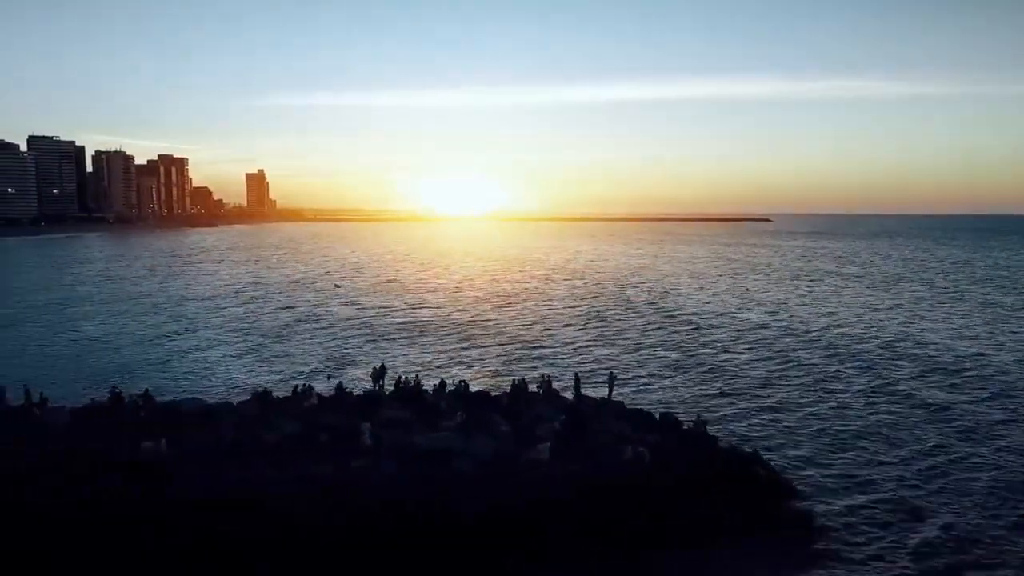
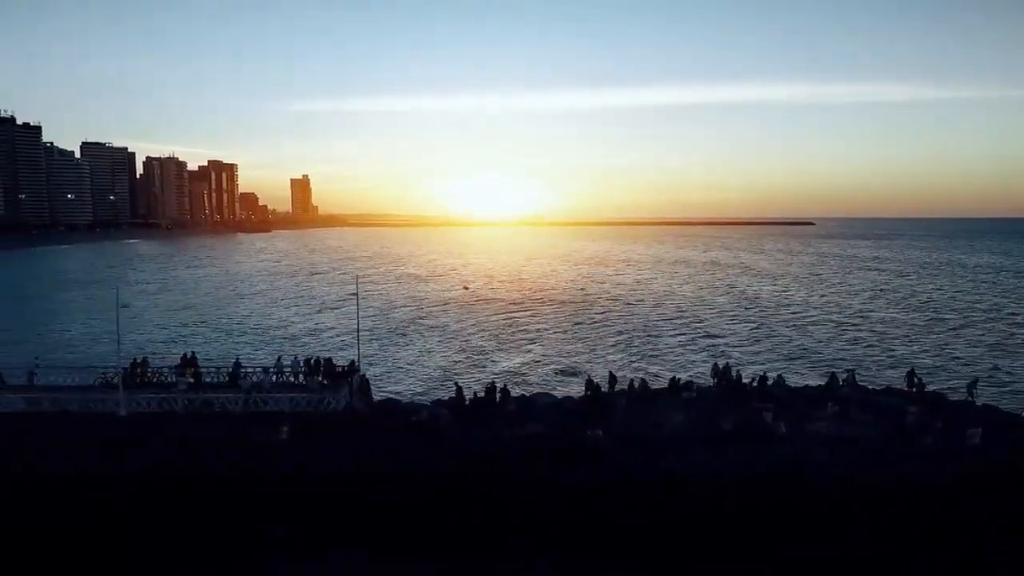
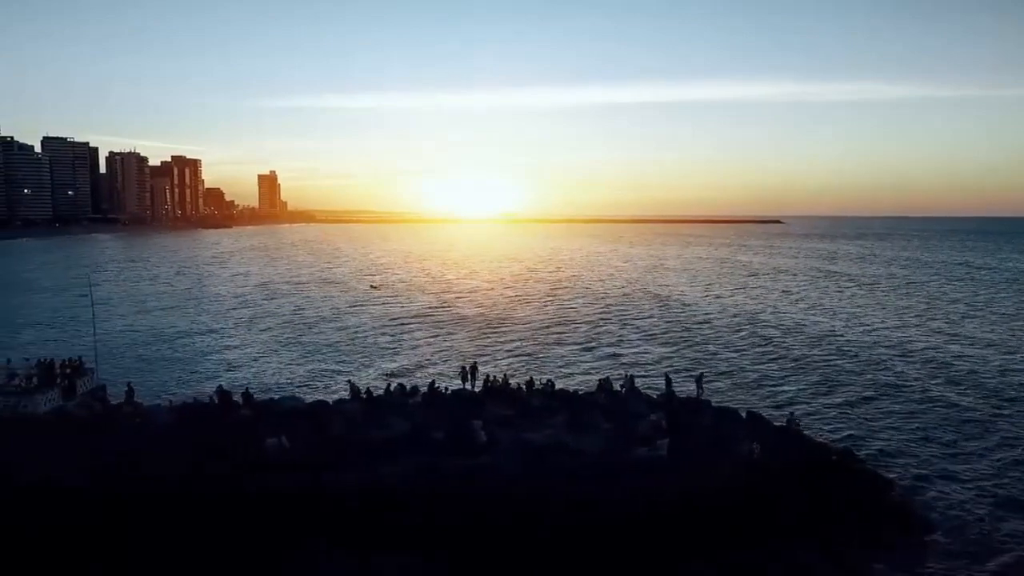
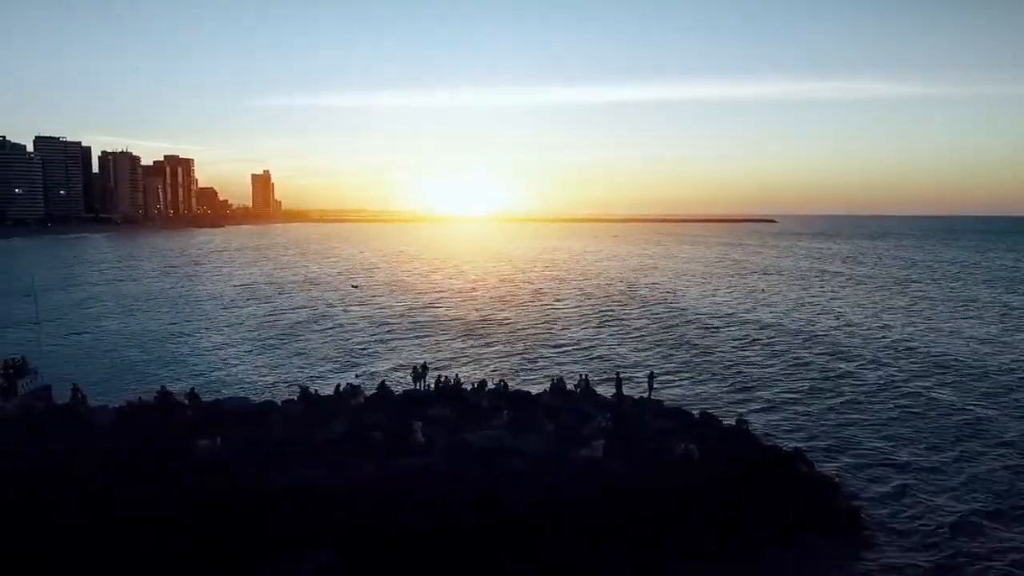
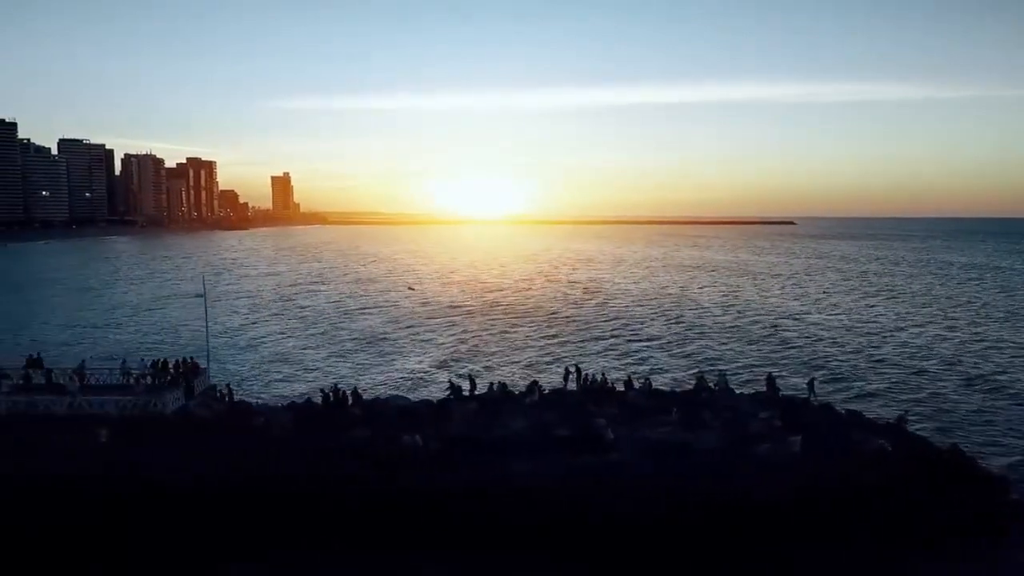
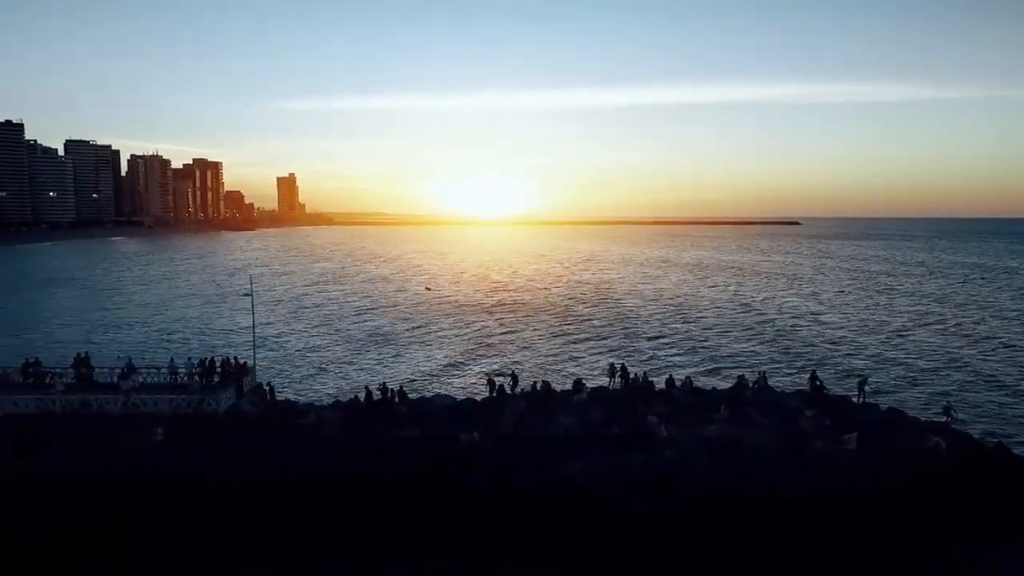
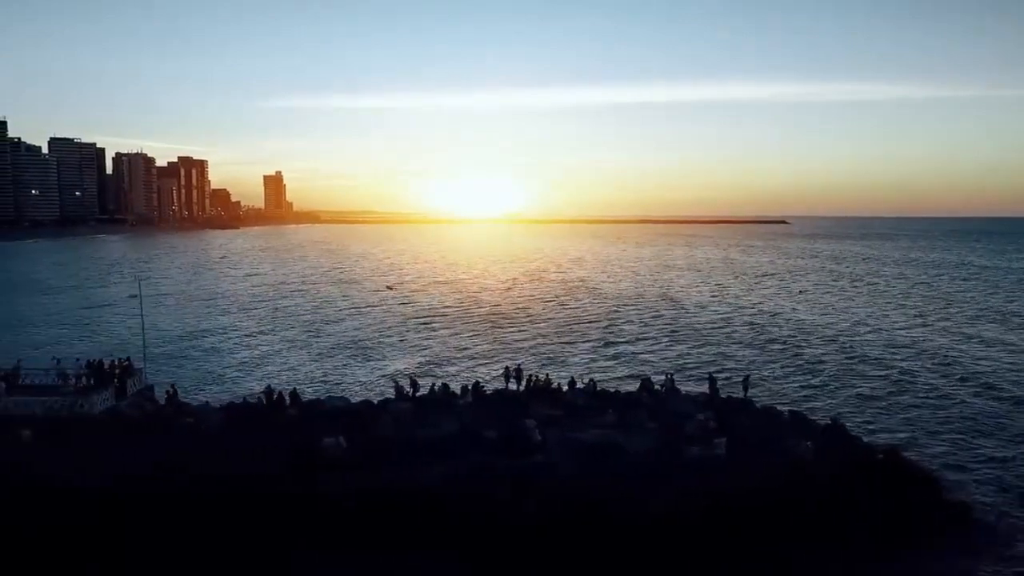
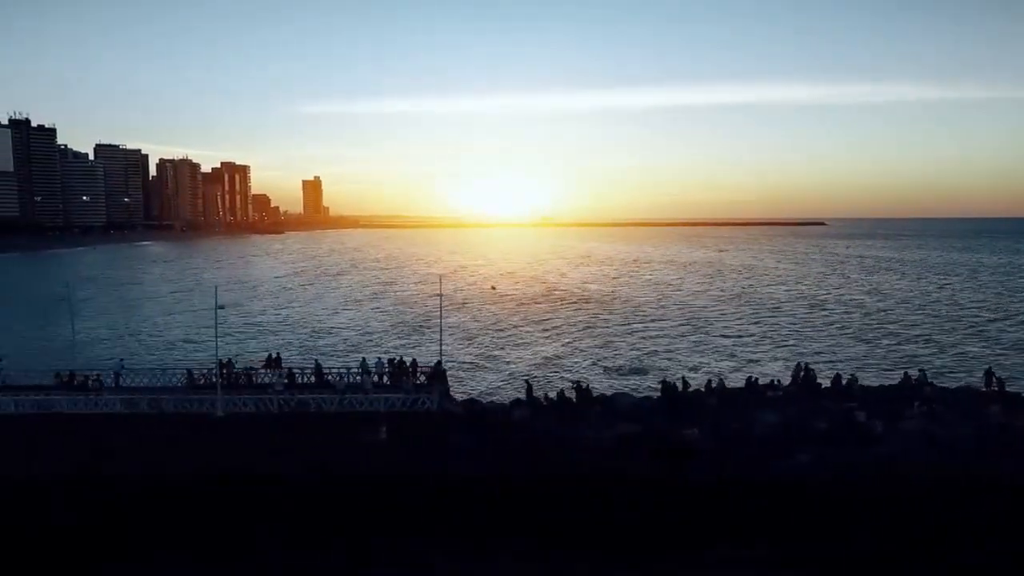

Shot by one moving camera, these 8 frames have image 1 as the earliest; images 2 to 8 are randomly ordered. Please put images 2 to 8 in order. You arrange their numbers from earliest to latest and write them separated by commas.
4, 3, 7, 5, 6, 2, 8
